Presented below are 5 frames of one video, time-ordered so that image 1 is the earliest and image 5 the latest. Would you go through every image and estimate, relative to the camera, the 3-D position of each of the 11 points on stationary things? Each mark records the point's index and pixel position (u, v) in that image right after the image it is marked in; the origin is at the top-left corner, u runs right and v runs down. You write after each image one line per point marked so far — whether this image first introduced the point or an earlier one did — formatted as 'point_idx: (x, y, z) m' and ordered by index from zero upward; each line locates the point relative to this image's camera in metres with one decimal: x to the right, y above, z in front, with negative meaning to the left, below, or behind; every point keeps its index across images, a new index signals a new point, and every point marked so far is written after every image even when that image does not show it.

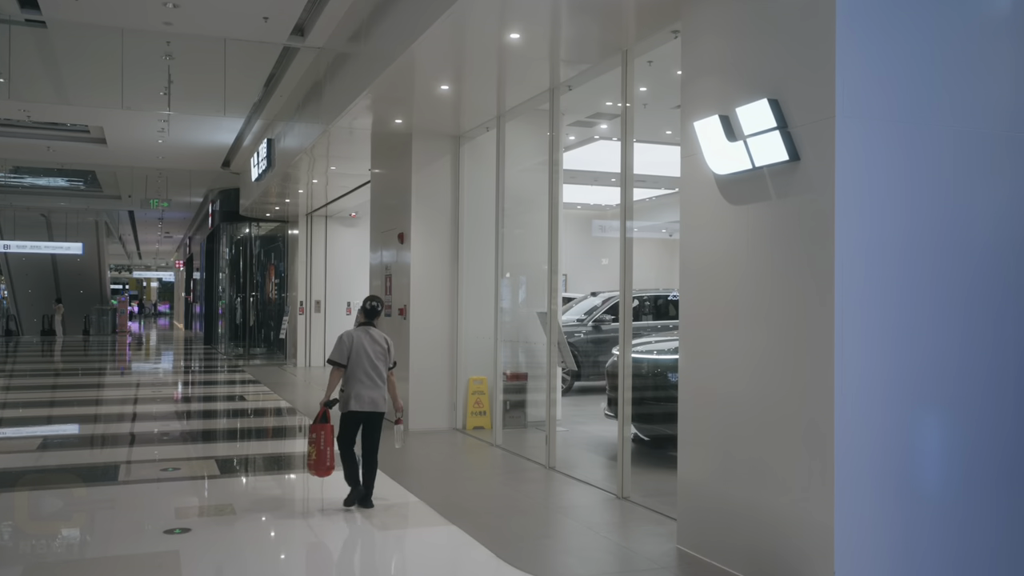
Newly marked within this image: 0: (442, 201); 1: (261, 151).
0: (-0.7, +0.9, +8.9) m
1: (-3.8, +2.1, +13.1) m
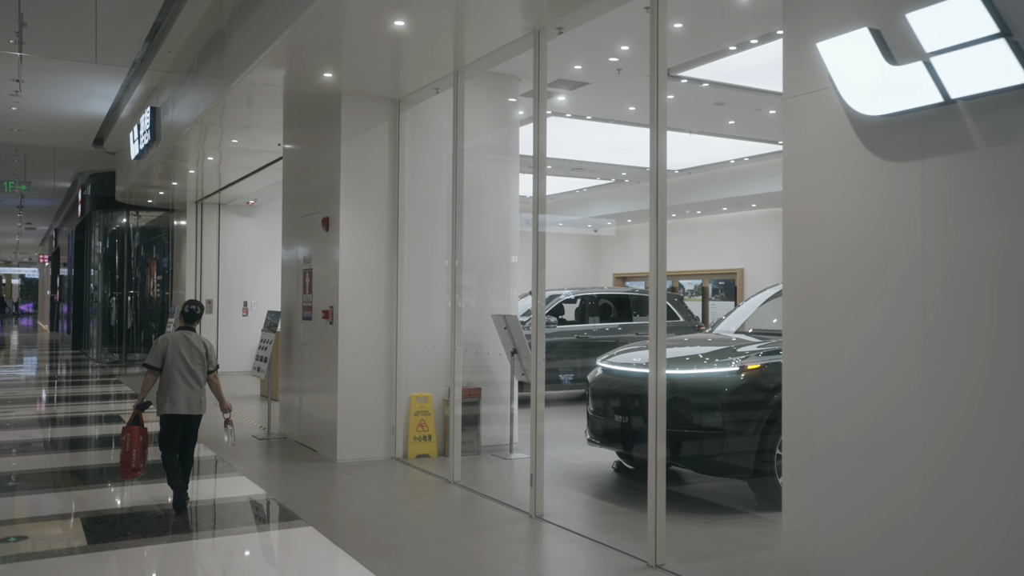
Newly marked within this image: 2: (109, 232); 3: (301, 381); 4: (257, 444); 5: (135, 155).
0: (-1.1, +0.9, +7.3) m
1: (-4.7, +2.1, +11.0) m
2: (-8.8, +1.2, +18.9) m
3: (-2.0, -0.9, +8.2) m
4: (-2.5, -1.5, +8.2) m
5: (-5.1, +1.8, +11.8) m
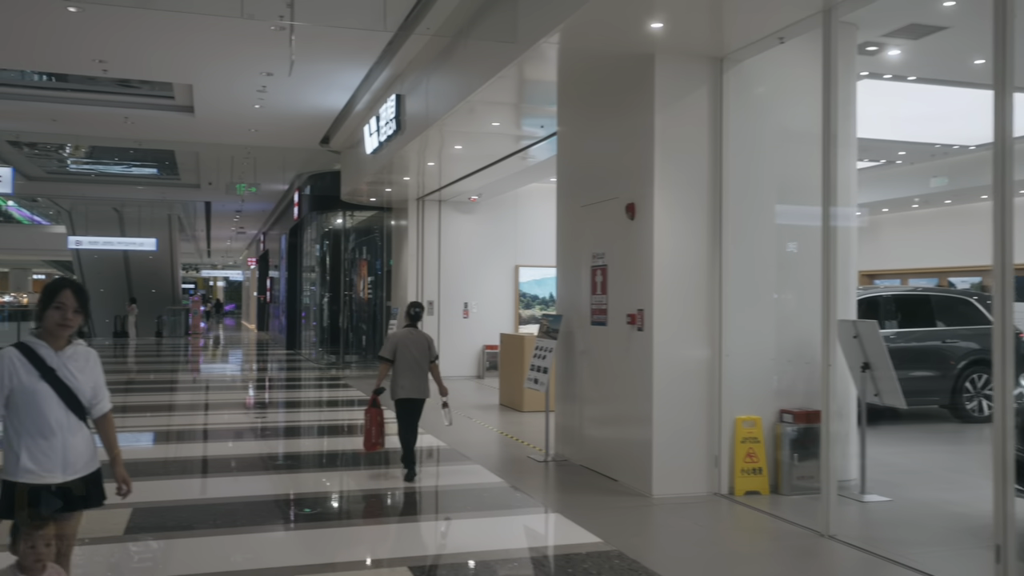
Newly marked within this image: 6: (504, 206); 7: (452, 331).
0: (+1.3, +0.9, +6.0) m
1: (-1.5, +2.1, +10.3) m
2: (-4.1, +1.2, +18.8) m
3: (+0.6, -0.9, +7.0) m
4: (+0.2, -1.5, +7.2) m
5: (-1.8, +1.8, +11.2) m
6: (-0.1, +1.5, +15.1) m
7: (-1.0, -0.7, +14.6) m
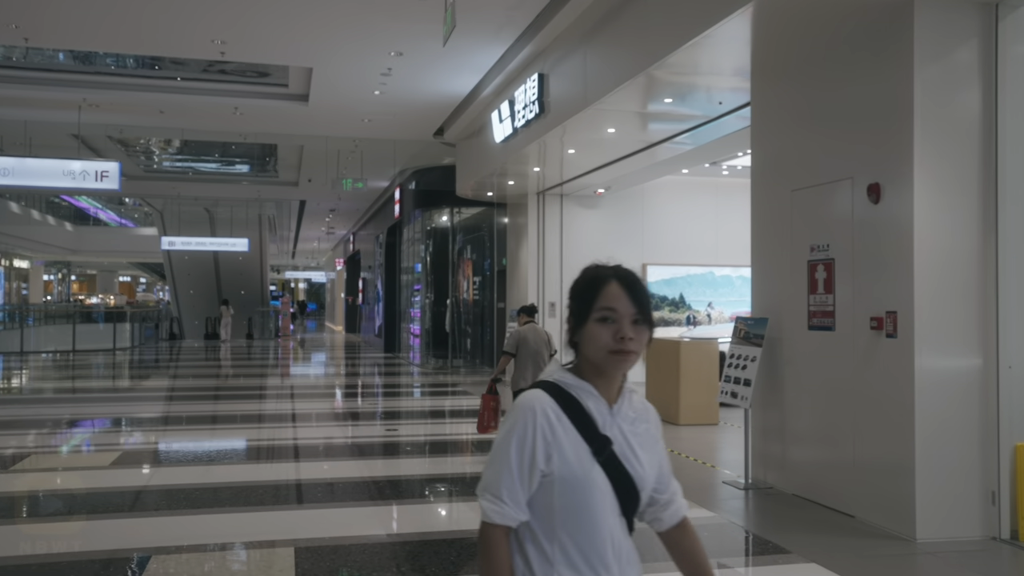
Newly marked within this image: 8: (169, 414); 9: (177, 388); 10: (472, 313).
0: (+2.6, +1.0, +4.9) m
1: (+0.1, +2.1, +9.4) m
2: (-1.8, +1.2, +18.1) m
3: (+2.0, -0.9, +6.0) m
4: (+1.5, -1.5, +6.2) m
5: (-0.1, +1.8, +10.3) m
6: (+1.9, +1.5, +14.1) m
7: (+1.0, -0.7, +13.6) m
8: (-4.5, -1.7, +11.2) m
9: (-5.8, -1.7, +14.8) m
10: (-0.8, -0.5, +17.7) m
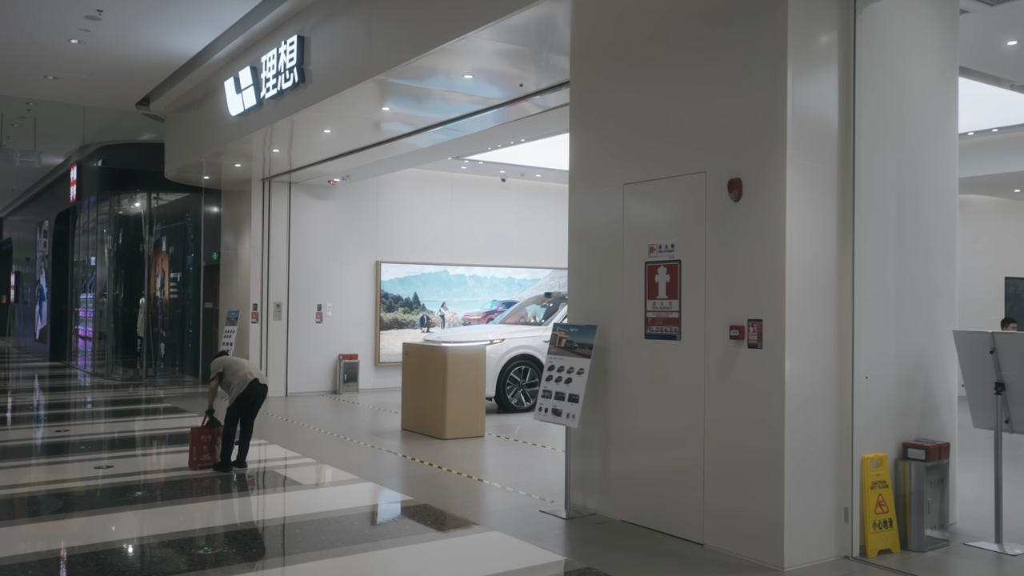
0: (+1.7, +0.9, +4.7) m
1: (-2.2, +2.1, +8.0) m
2: (-7.1, +1.3, +15.4) m
3: (+0.7, -0.9, +5.5) m
4: (+0.2, -1.5, +5.5) m
5: (-2.7, +1.8, +8.8) m
6: (-2.3, +1.5, +13.0) m
7: (-3.0, -0.7, +12.2) m
8: (-7.2, -1.6, +8.0) m
9: (-9.7, -1.6, +10.9) m
10: (-6.1, -0.5, +15.4) m
